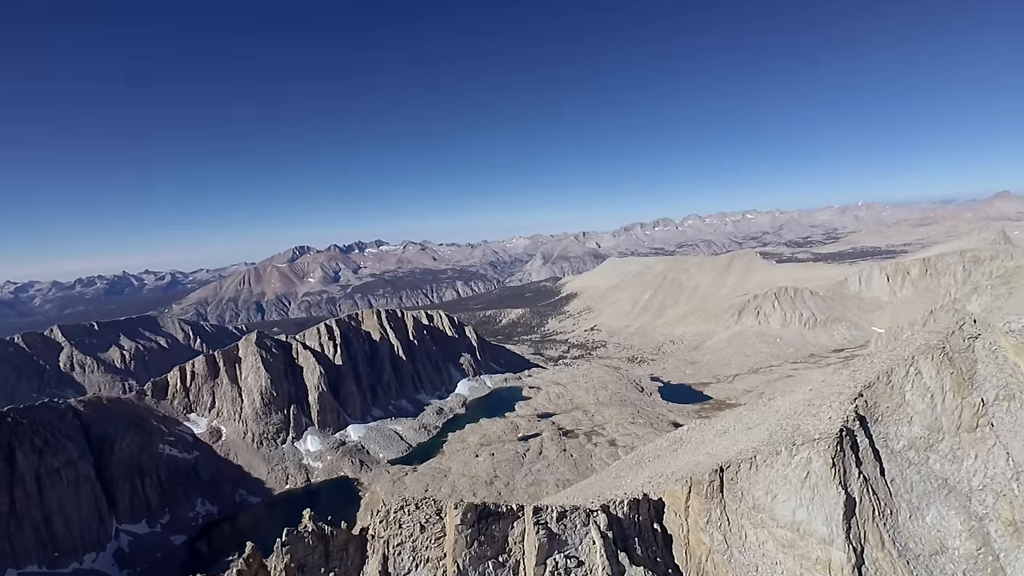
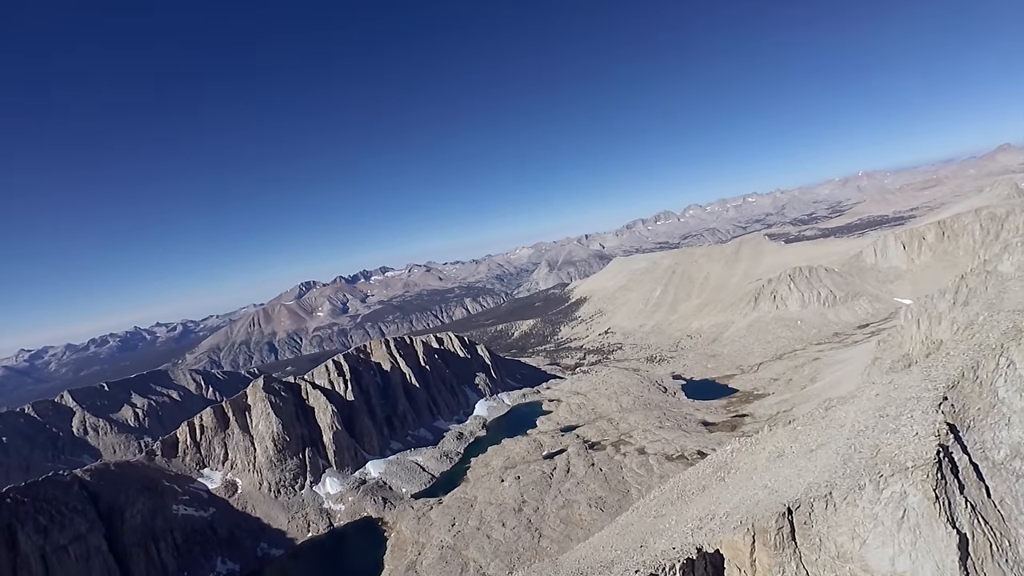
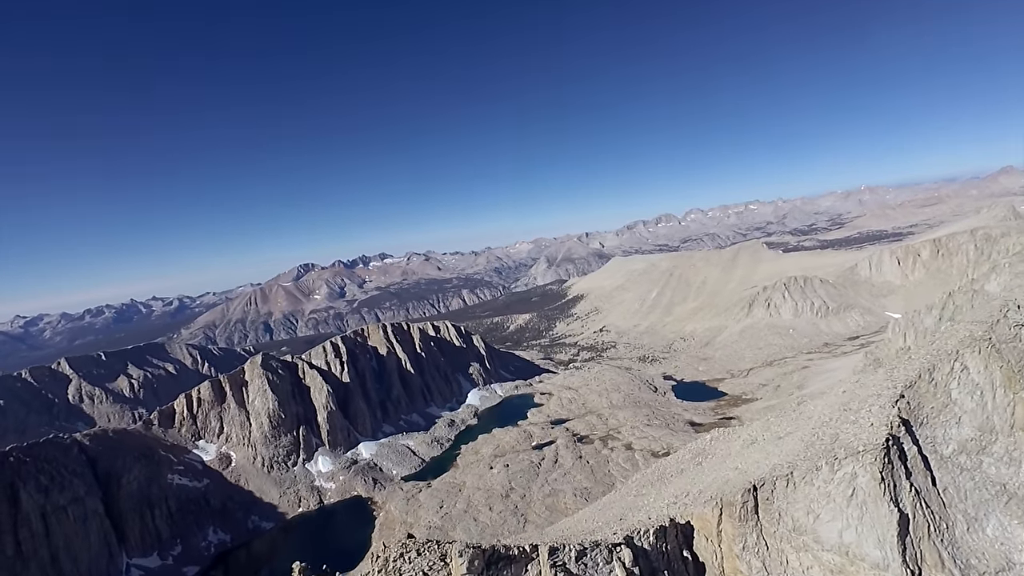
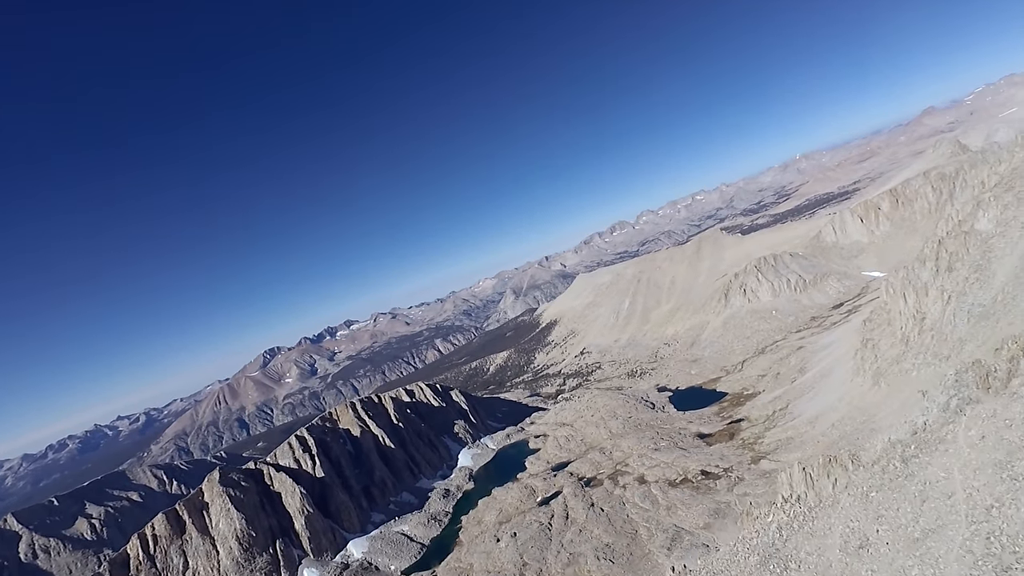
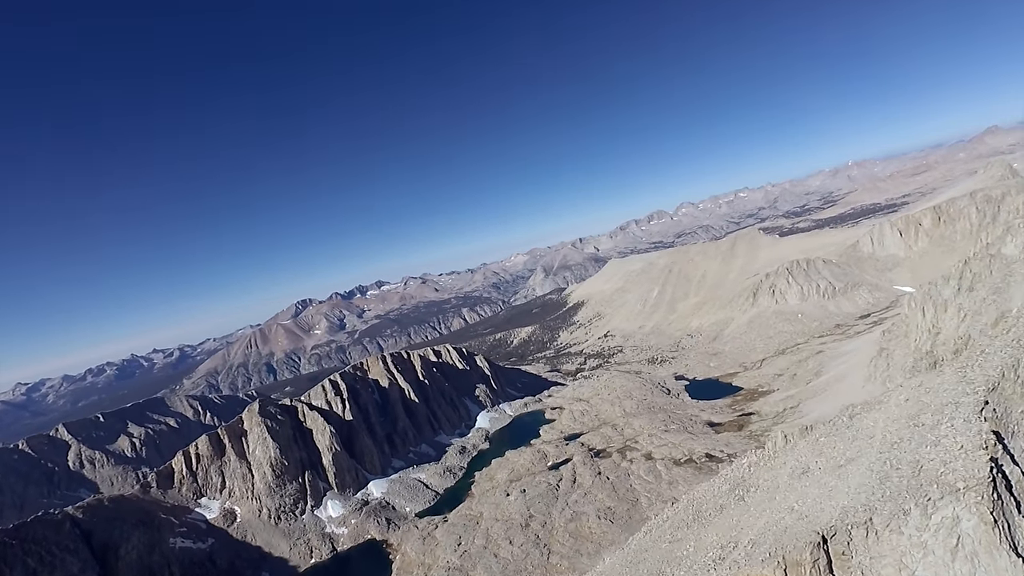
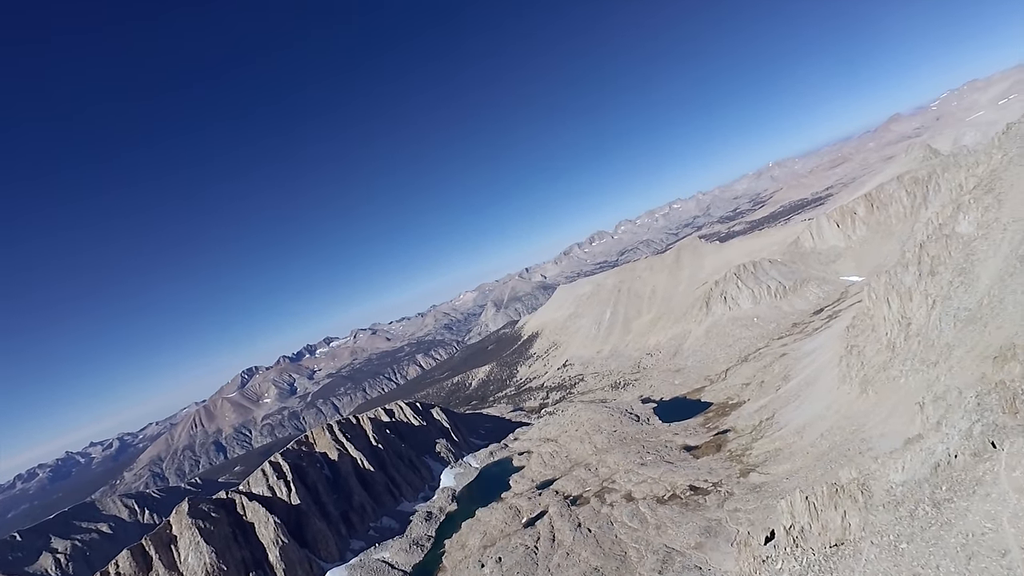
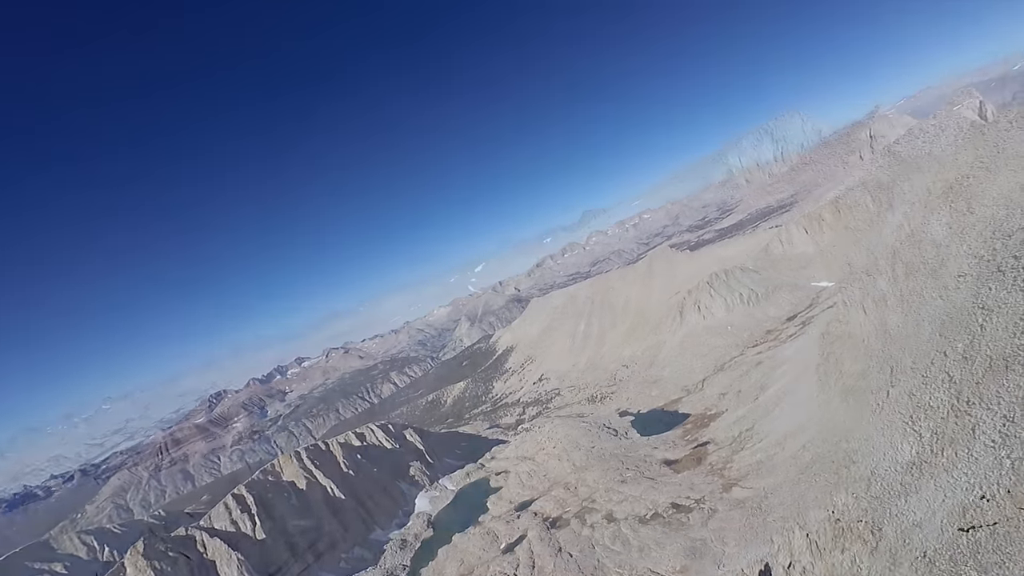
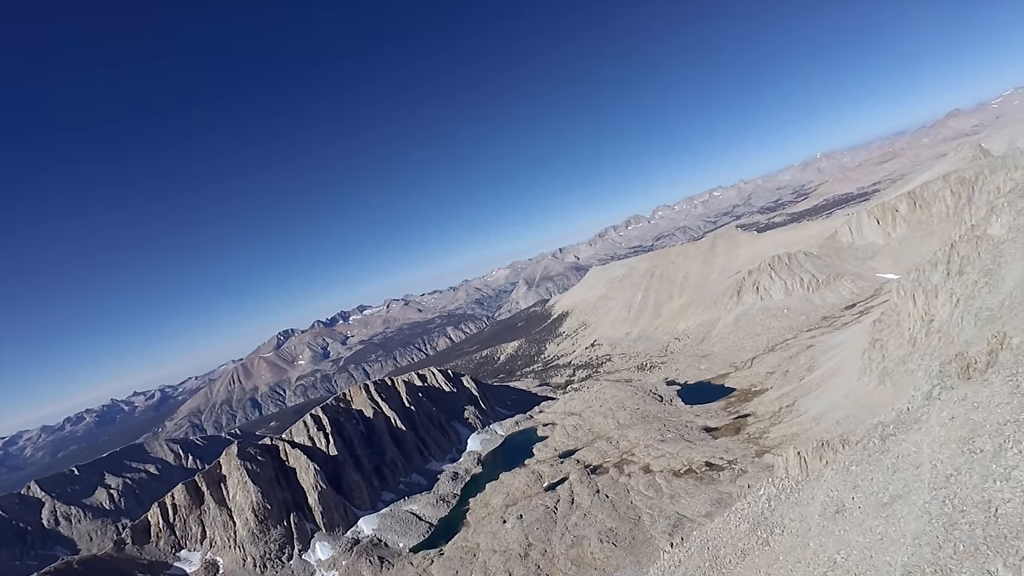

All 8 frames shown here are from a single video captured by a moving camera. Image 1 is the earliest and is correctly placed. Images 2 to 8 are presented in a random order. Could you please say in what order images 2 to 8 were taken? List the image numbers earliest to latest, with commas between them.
3, 2, 5, 8, 4, 6, 7
